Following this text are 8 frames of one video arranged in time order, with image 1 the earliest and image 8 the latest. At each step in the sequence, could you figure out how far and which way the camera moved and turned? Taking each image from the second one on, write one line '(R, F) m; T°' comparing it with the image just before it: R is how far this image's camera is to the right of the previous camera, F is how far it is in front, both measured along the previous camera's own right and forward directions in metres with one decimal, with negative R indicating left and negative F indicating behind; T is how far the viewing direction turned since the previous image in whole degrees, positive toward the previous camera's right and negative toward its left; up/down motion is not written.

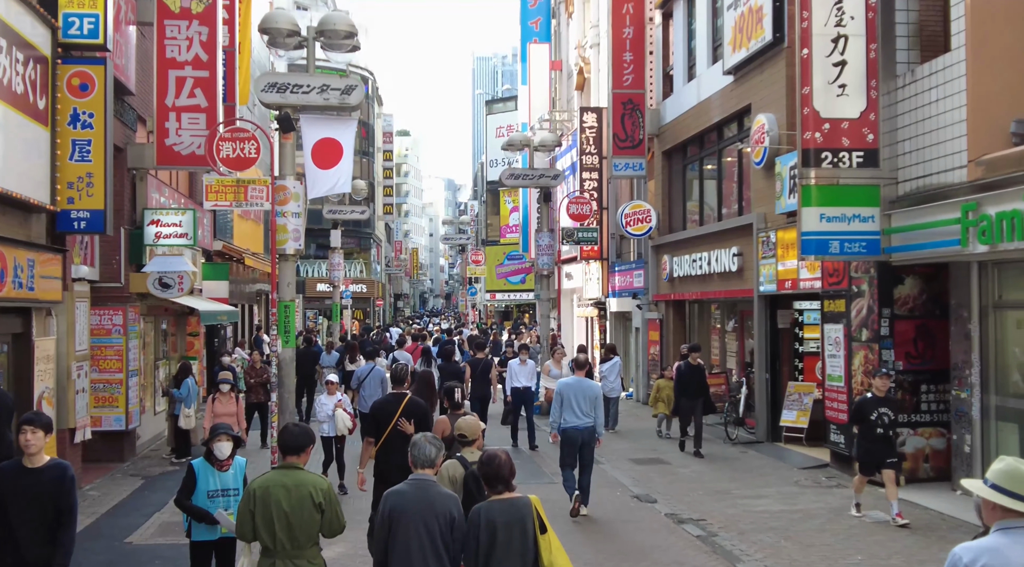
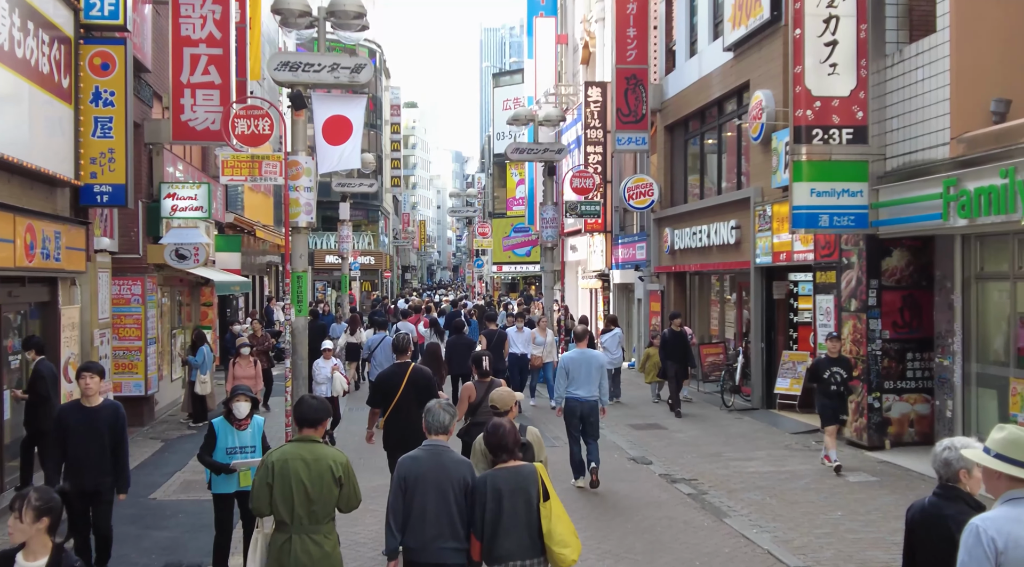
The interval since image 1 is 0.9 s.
(+0.1, -0.6) m; 0°
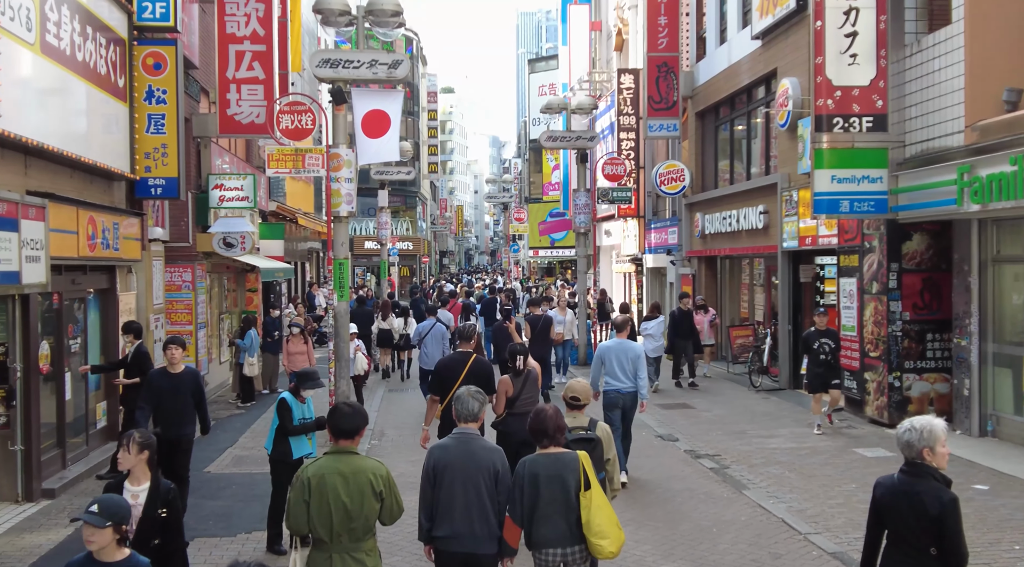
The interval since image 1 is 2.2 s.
(+0.1, -0.6) m; -2°
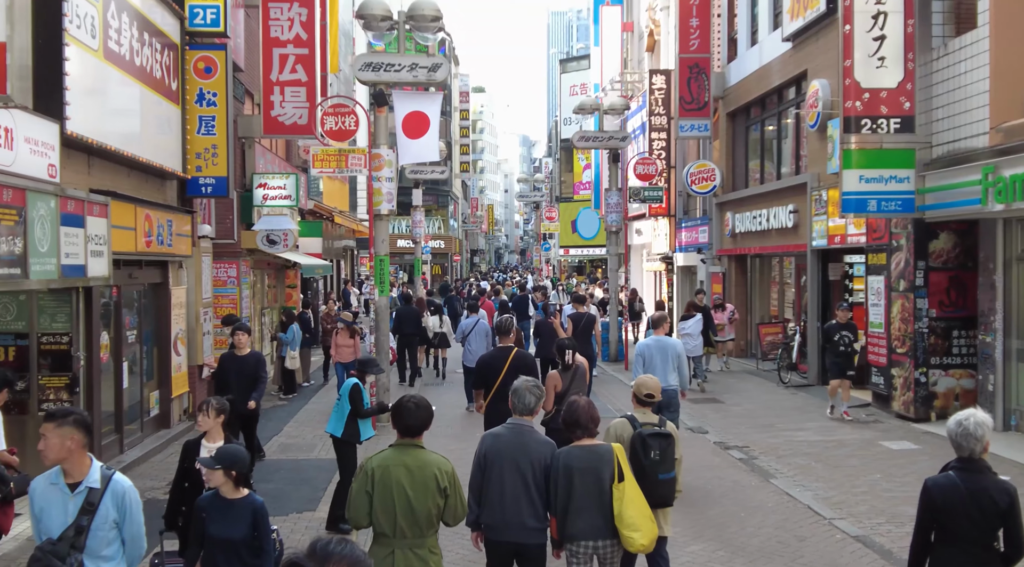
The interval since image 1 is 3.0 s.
(-0.1, -0.5) m; -2°
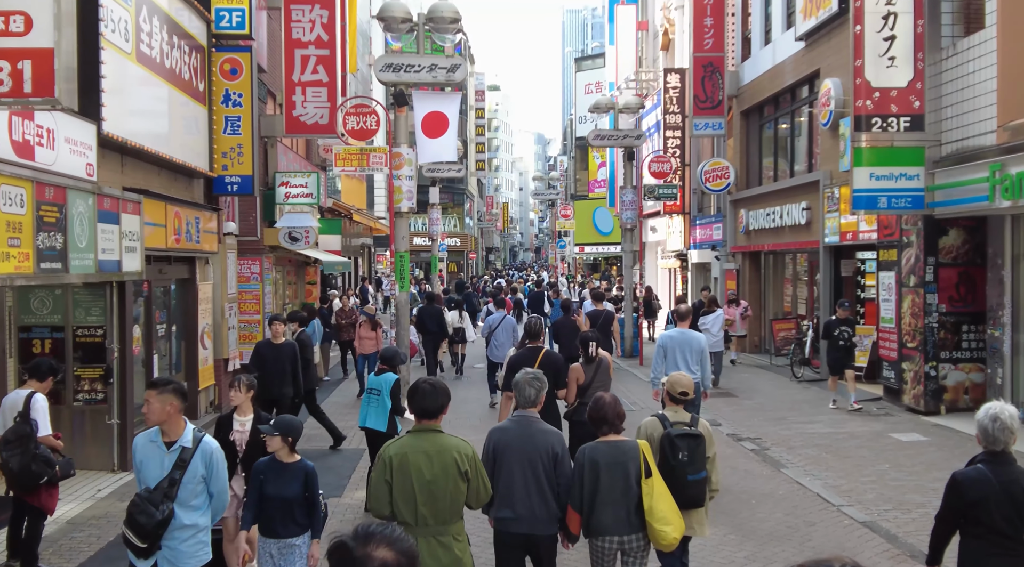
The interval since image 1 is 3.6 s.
(0.0, -0.3) m; -1°
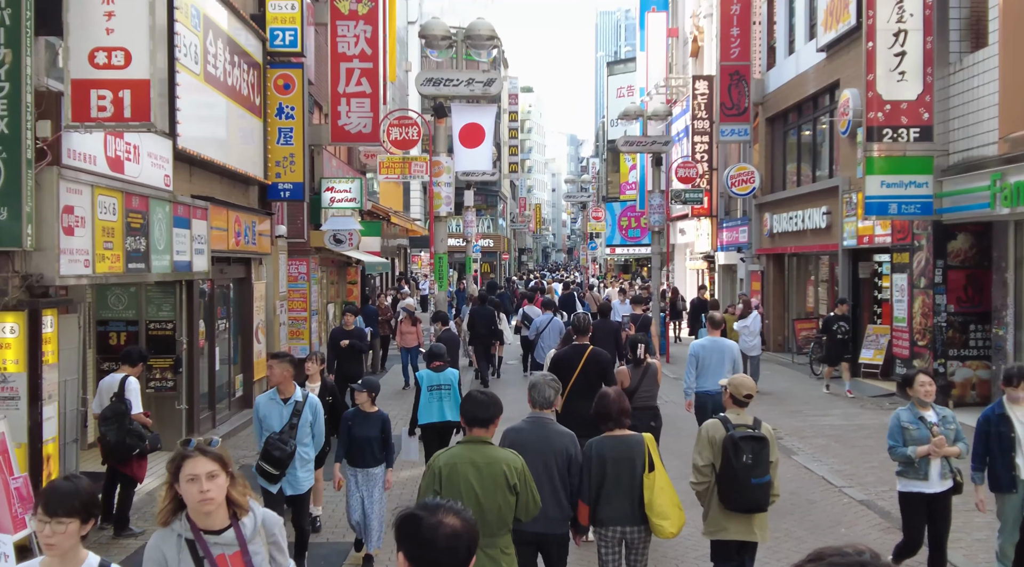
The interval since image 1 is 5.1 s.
(0.0, -1.0) m; -2°
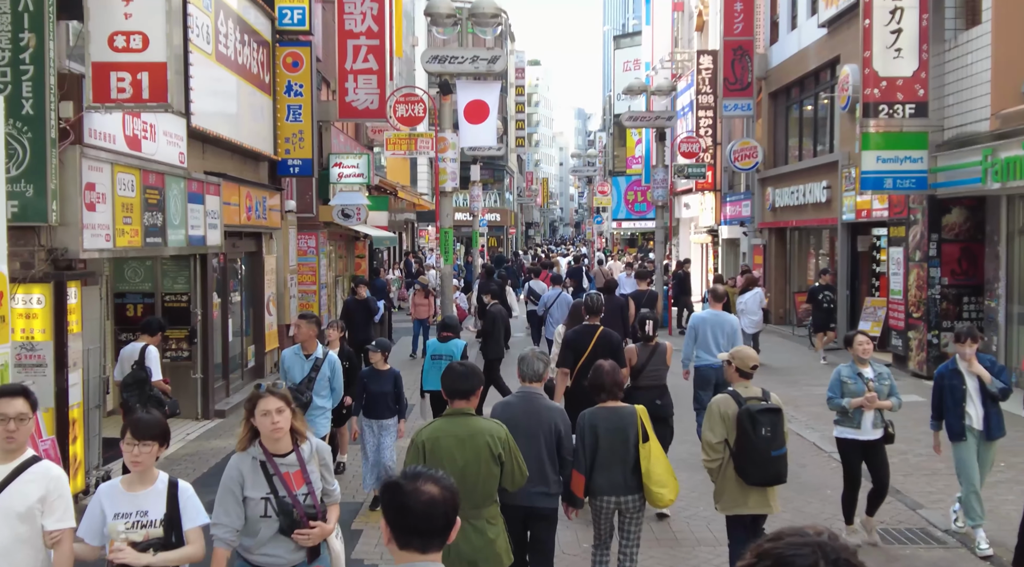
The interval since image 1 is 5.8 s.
(+0.1, -0.4) m; 0°
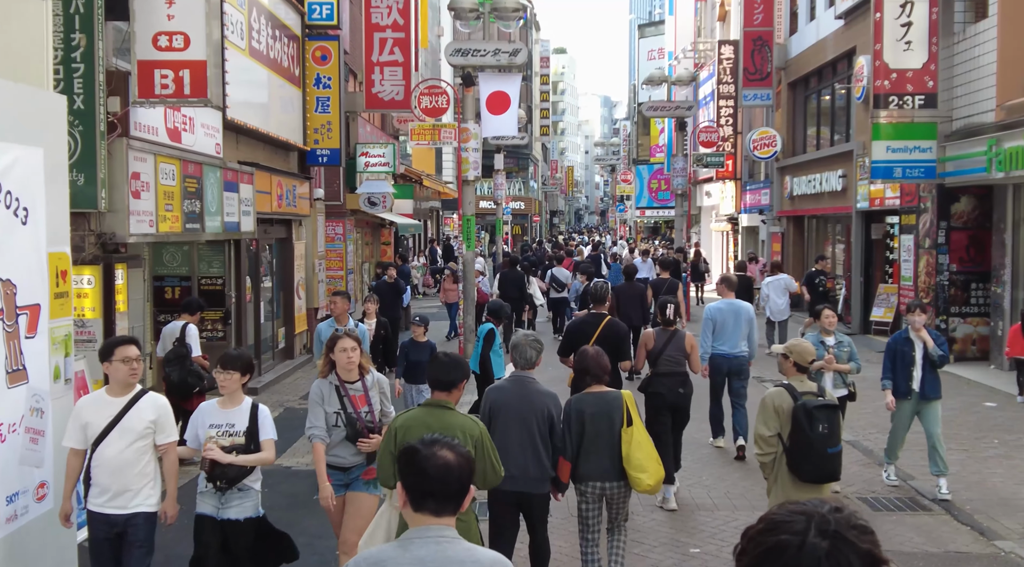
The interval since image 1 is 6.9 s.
(+0.1, -0.6) m; -1°
